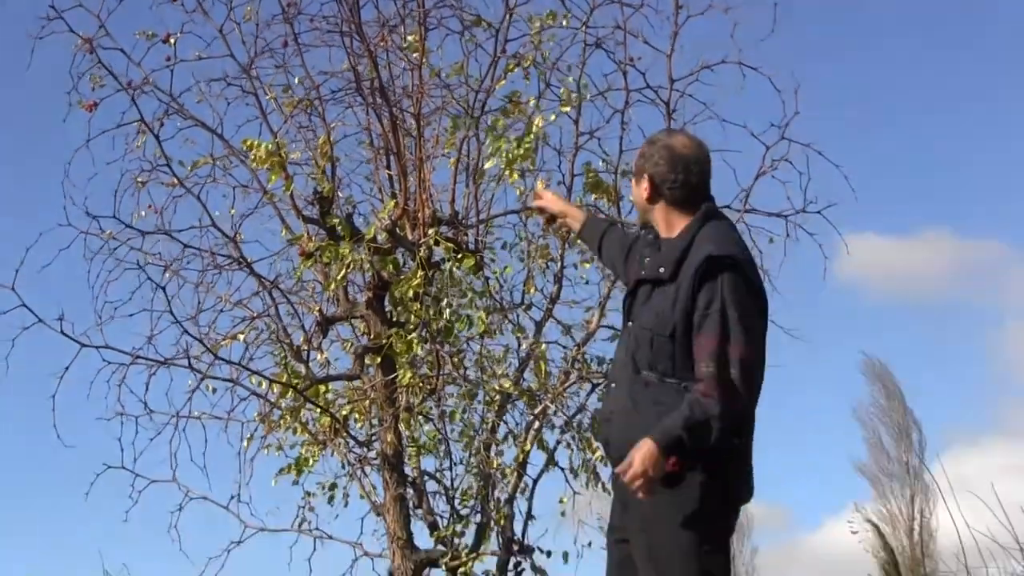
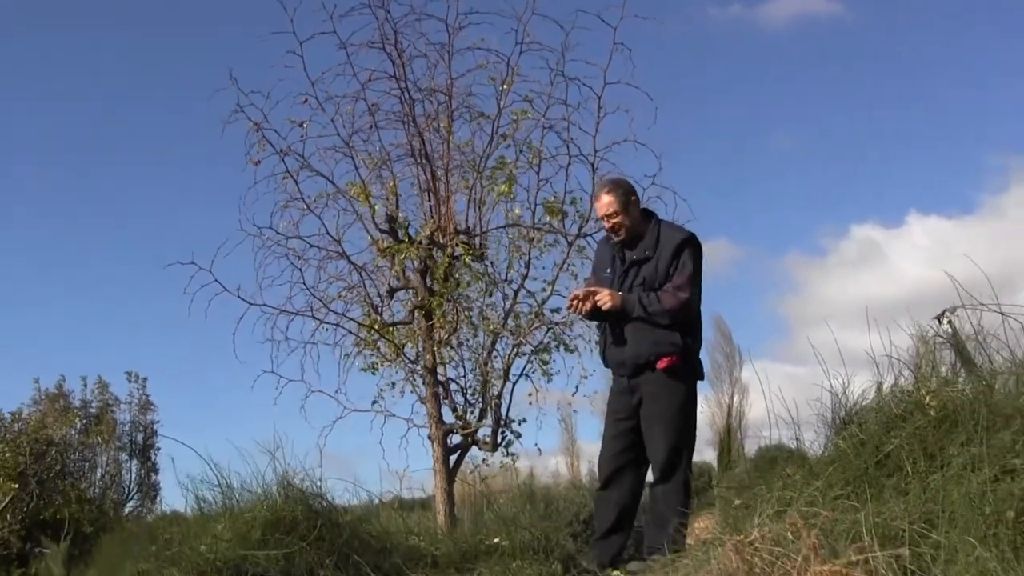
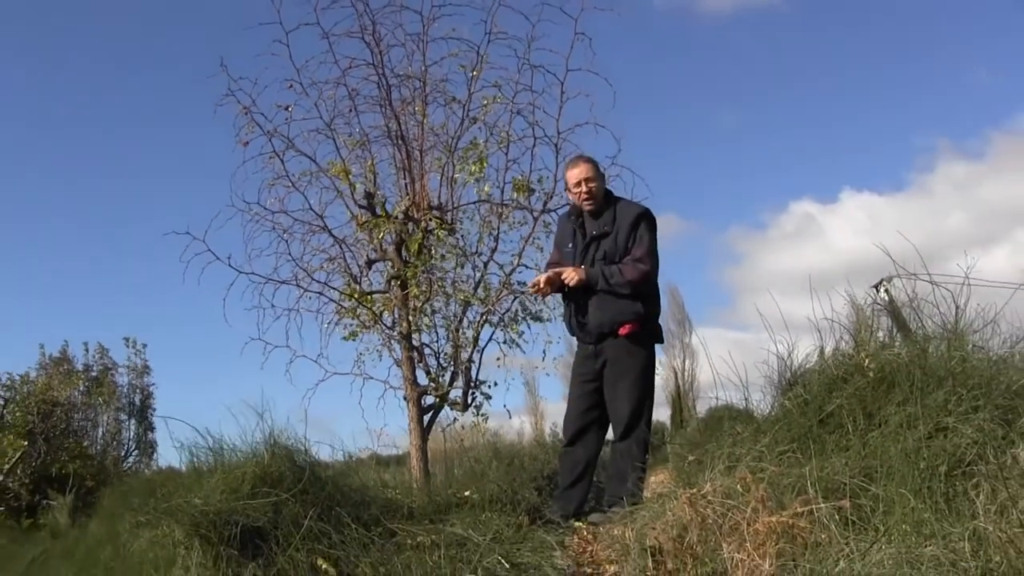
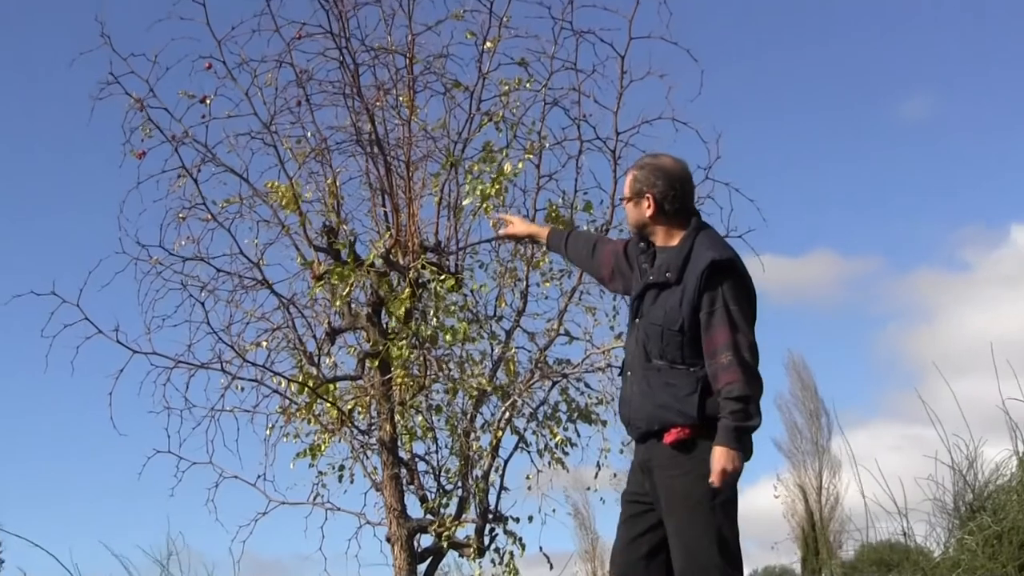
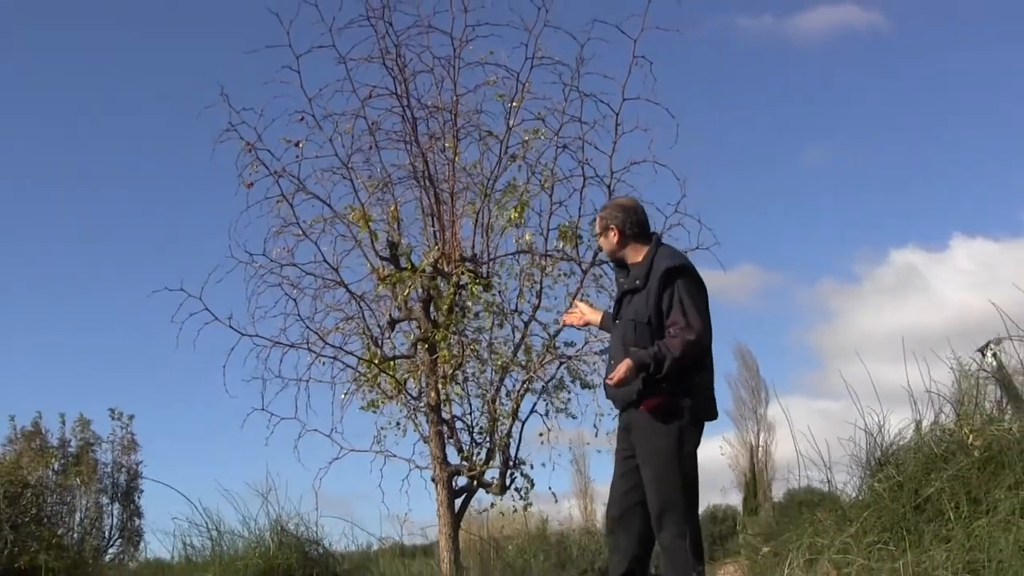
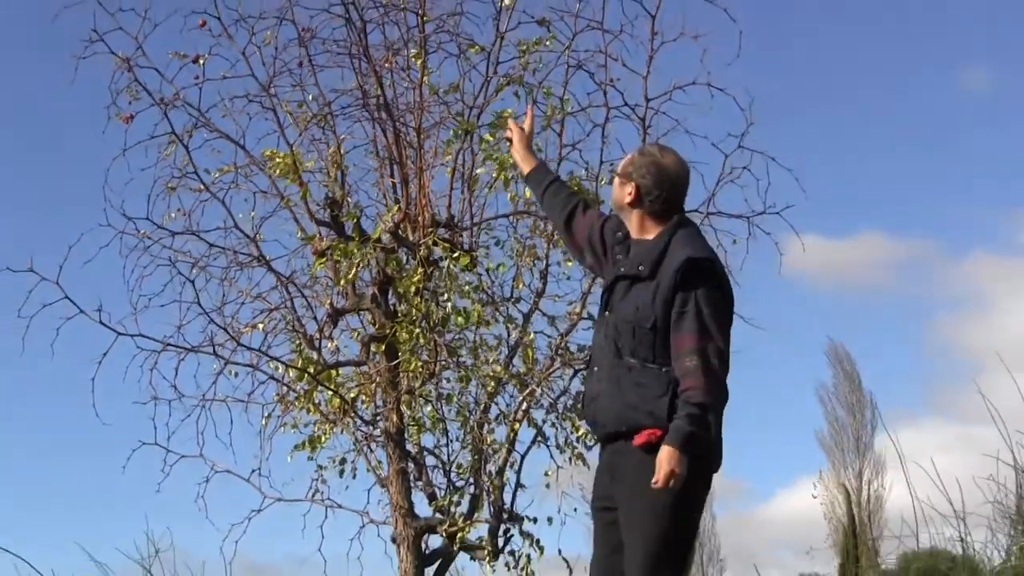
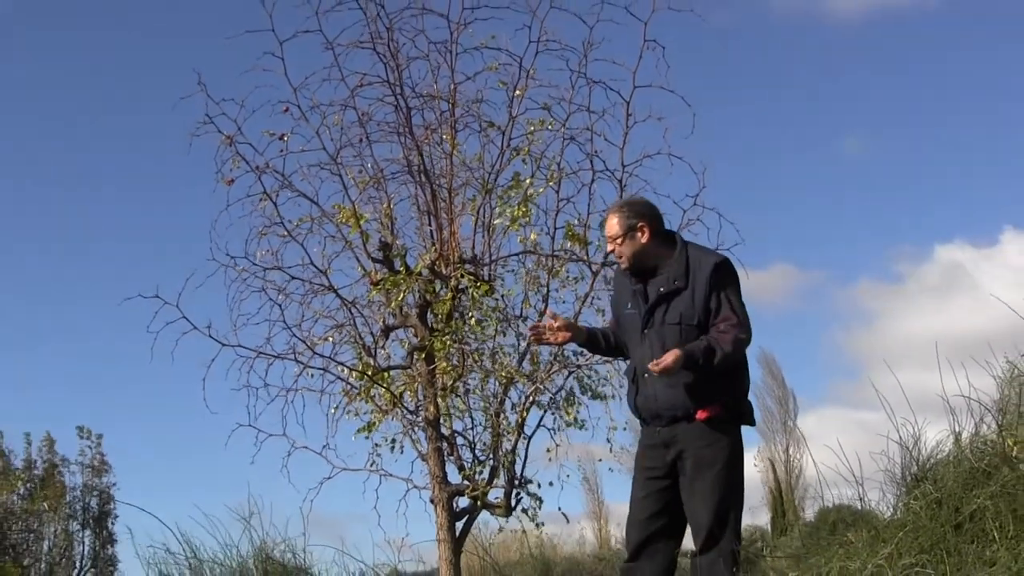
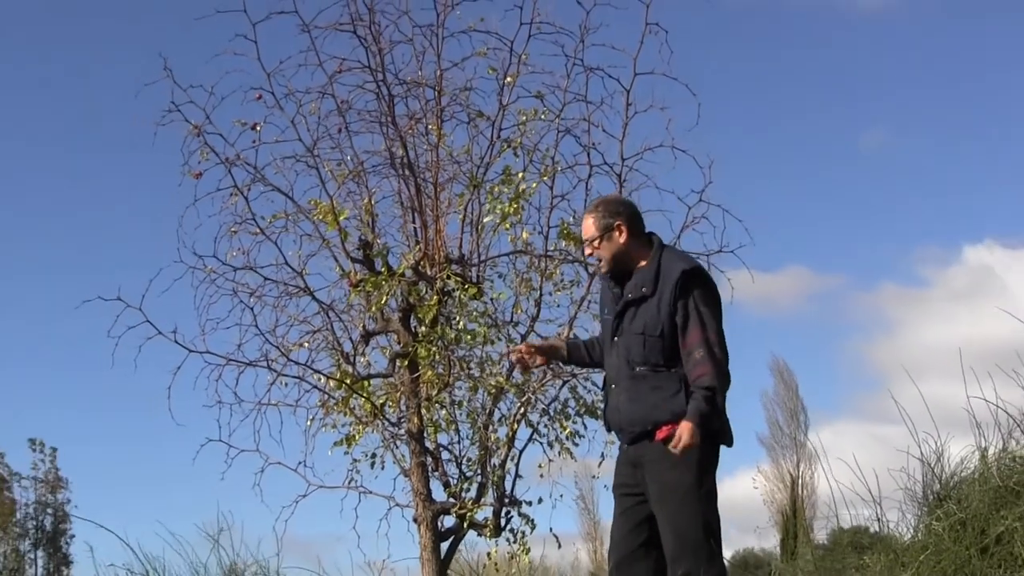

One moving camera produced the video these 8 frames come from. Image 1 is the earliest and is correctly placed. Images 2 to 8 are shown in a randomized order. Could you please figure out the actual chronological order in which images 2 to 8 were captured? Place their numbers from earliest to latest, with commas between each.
6, 4, 8, 7, 5, 2, 3
